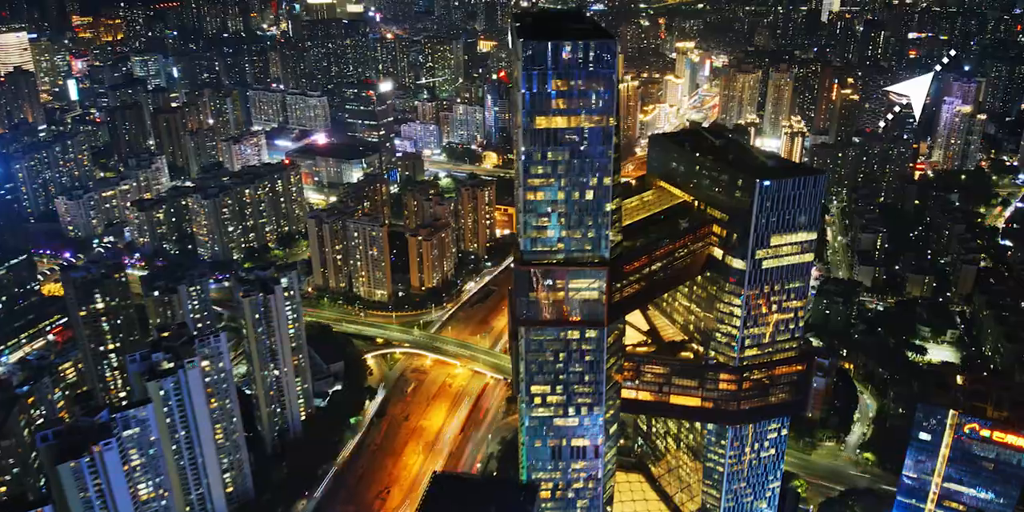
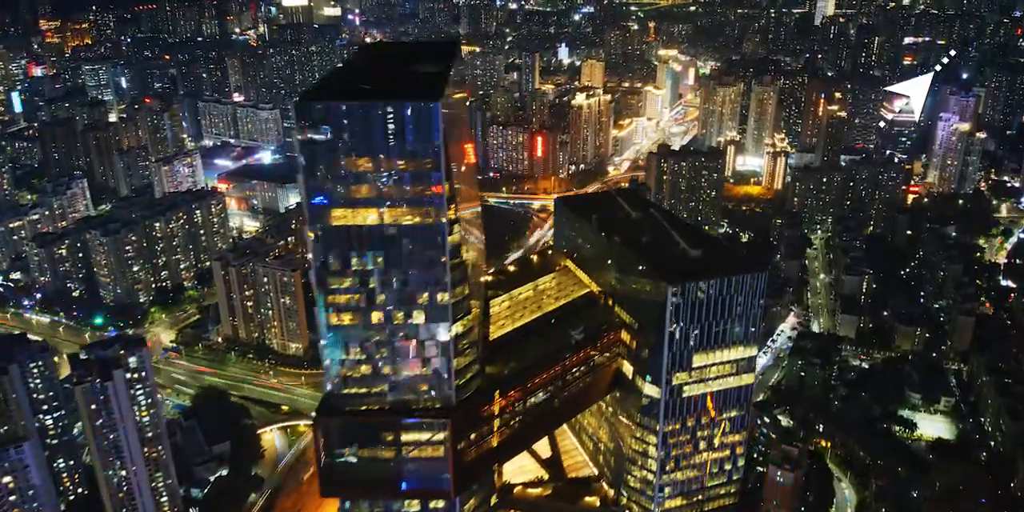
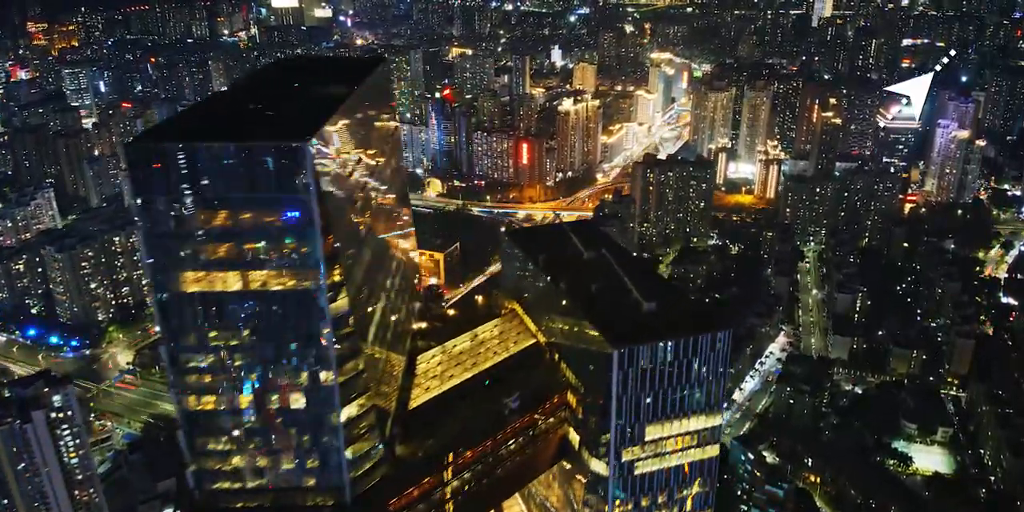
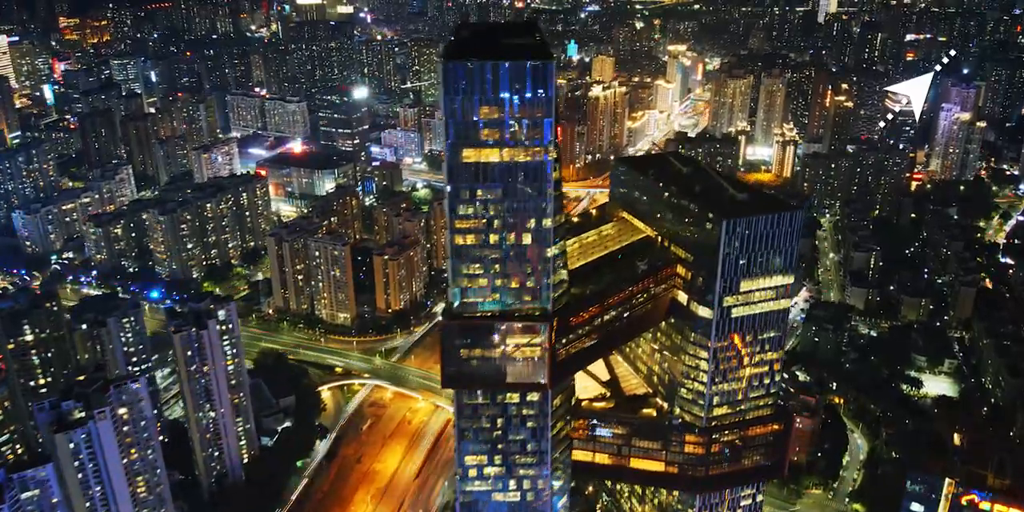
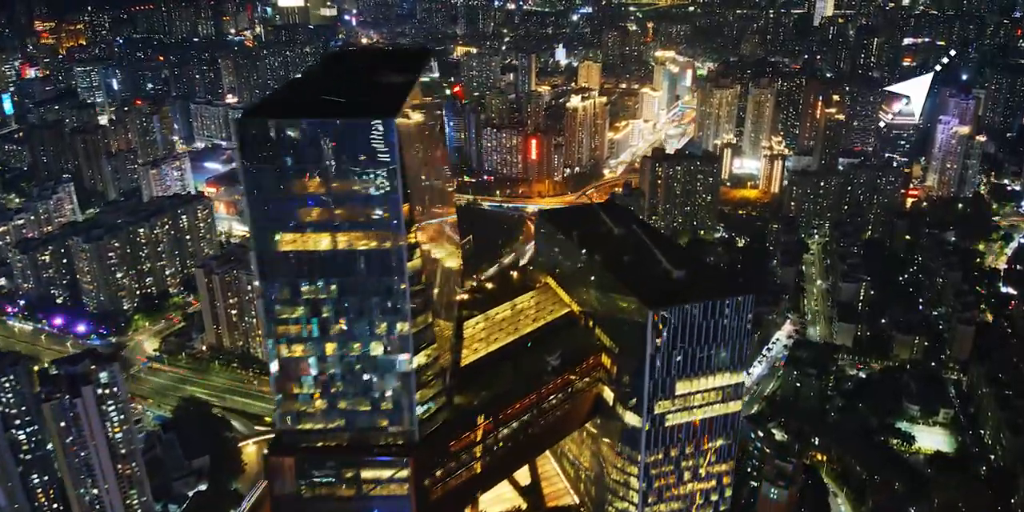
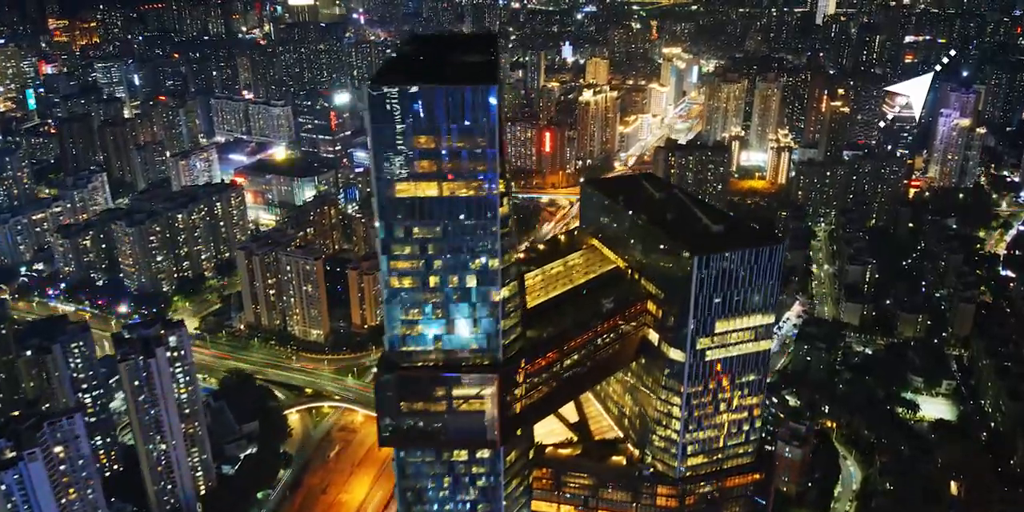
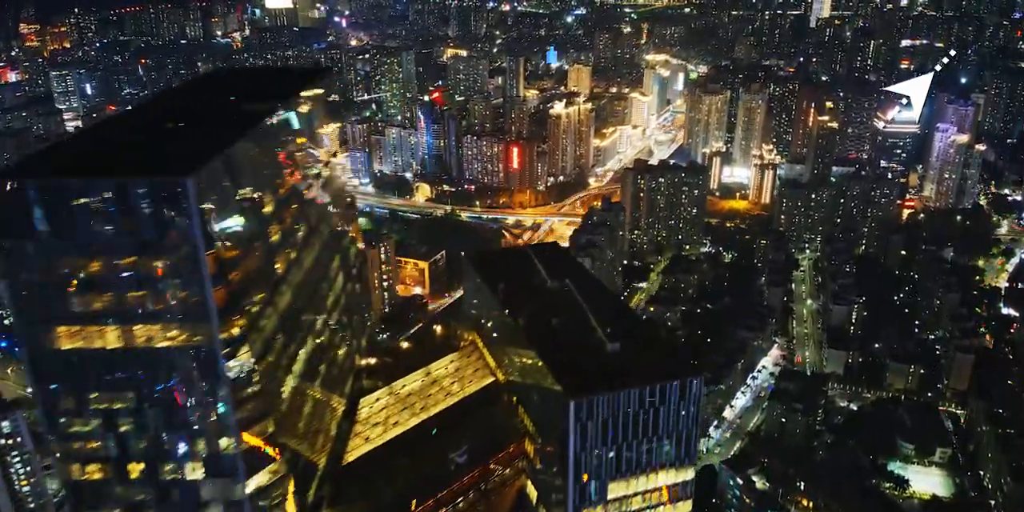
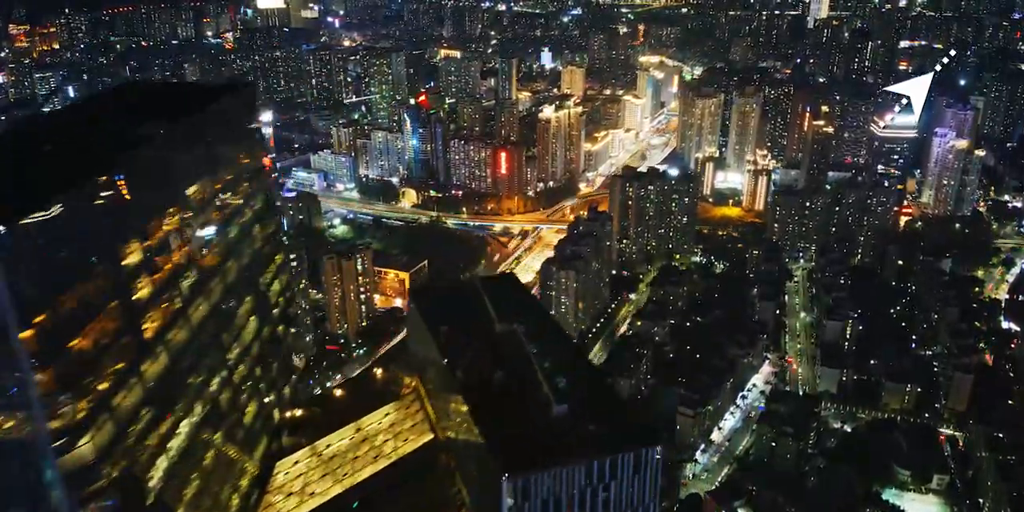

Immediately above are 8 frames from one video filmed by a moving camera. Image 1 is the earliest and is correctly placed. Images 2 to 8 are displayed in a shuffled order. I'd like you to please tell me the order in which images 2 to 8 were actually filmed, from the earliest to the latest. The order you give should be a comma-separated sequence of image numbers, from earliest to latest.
4, 6, 2, 5, 3, 7, 8
